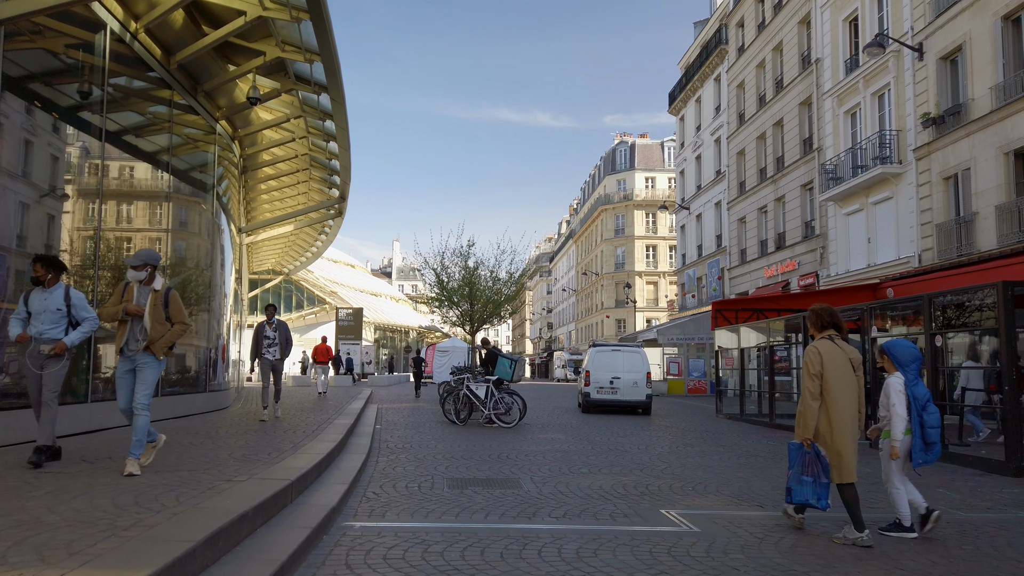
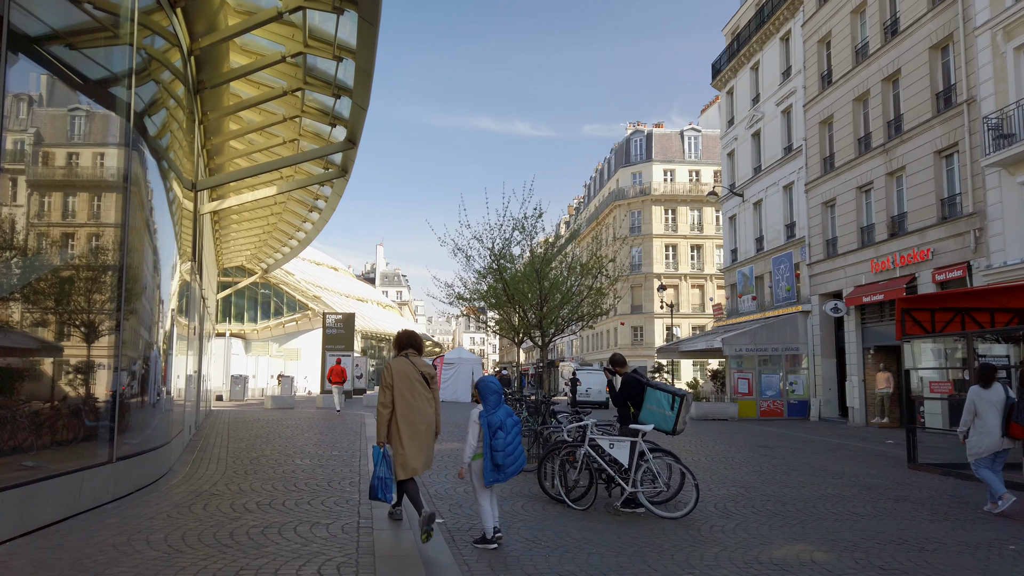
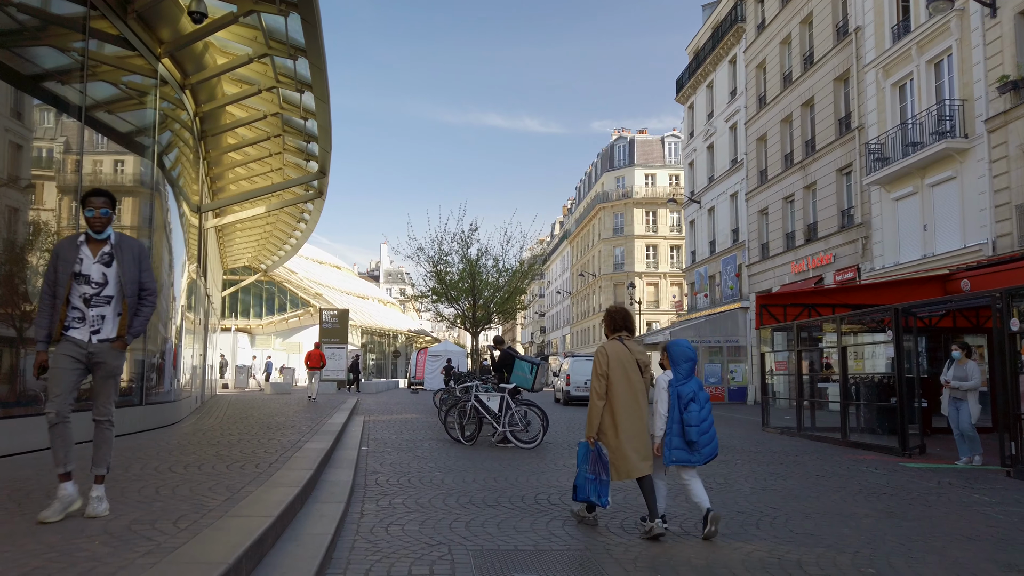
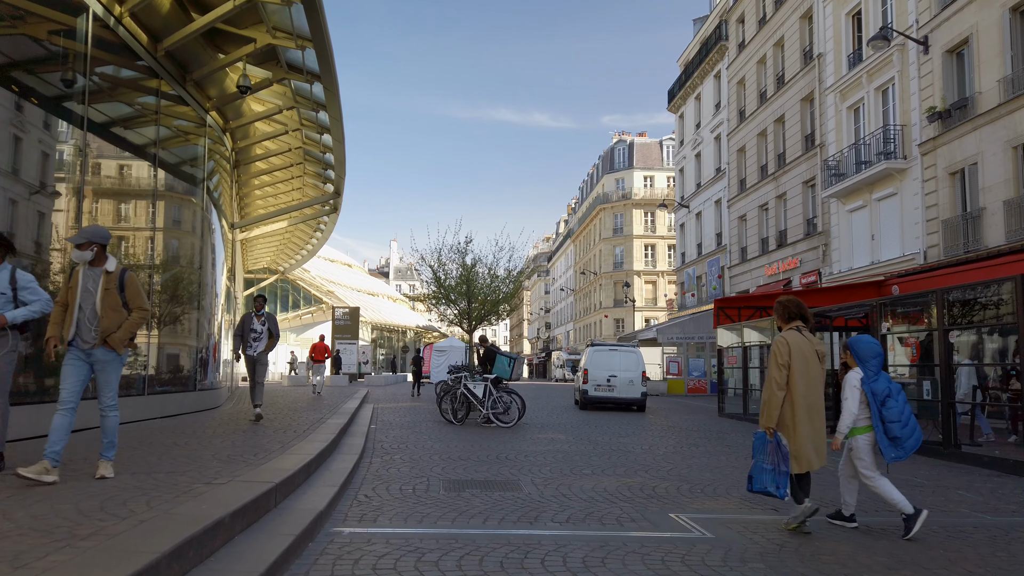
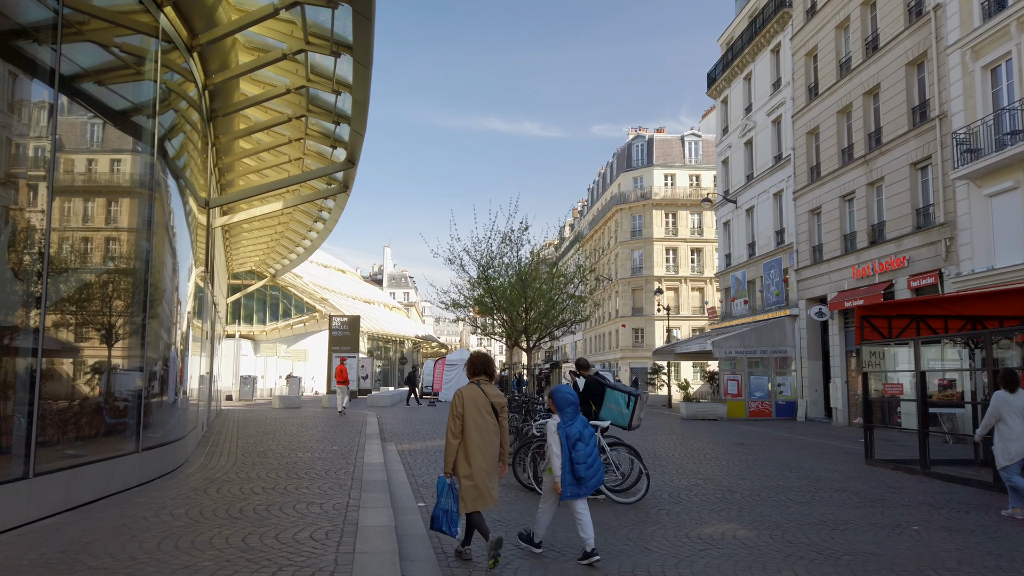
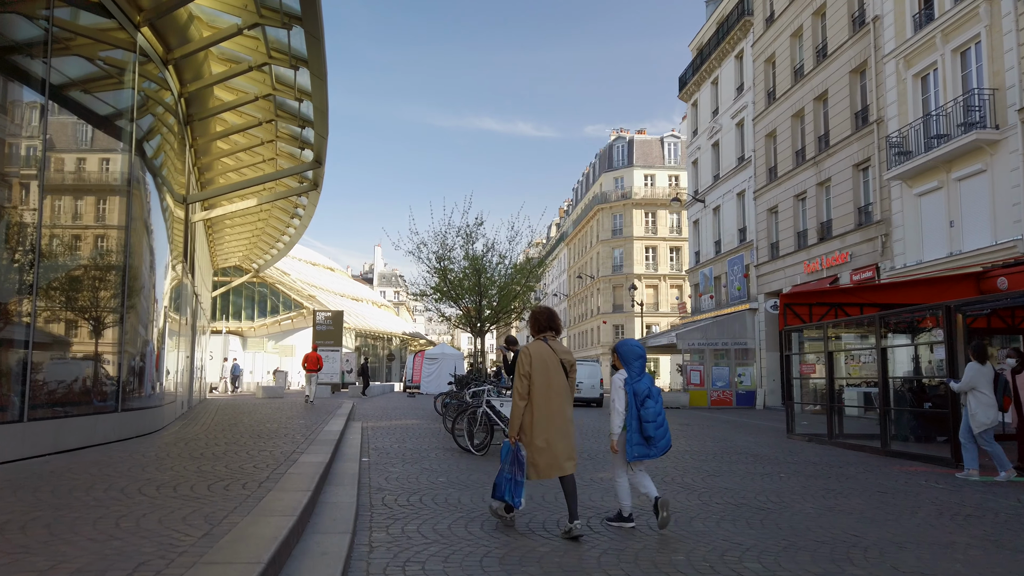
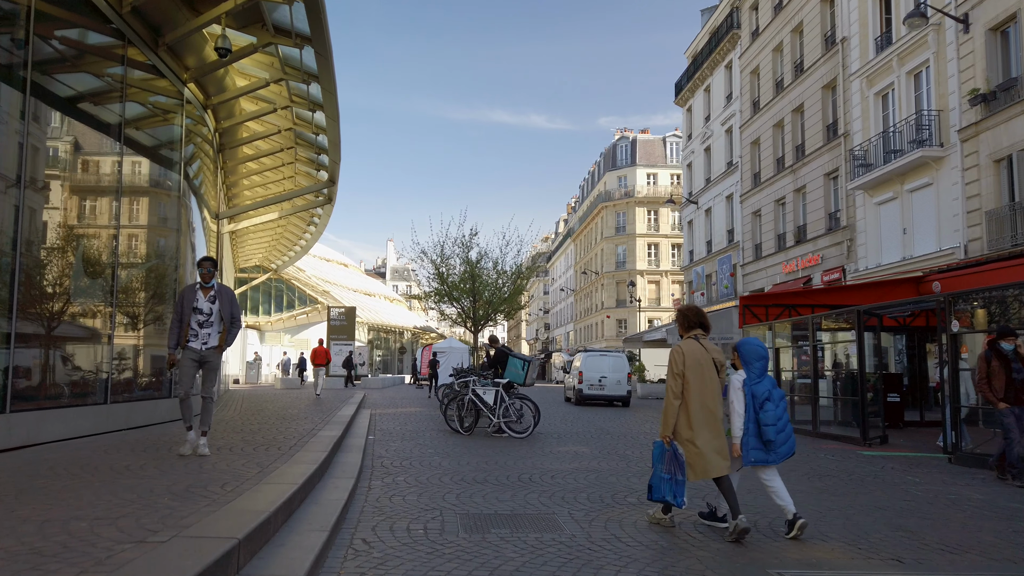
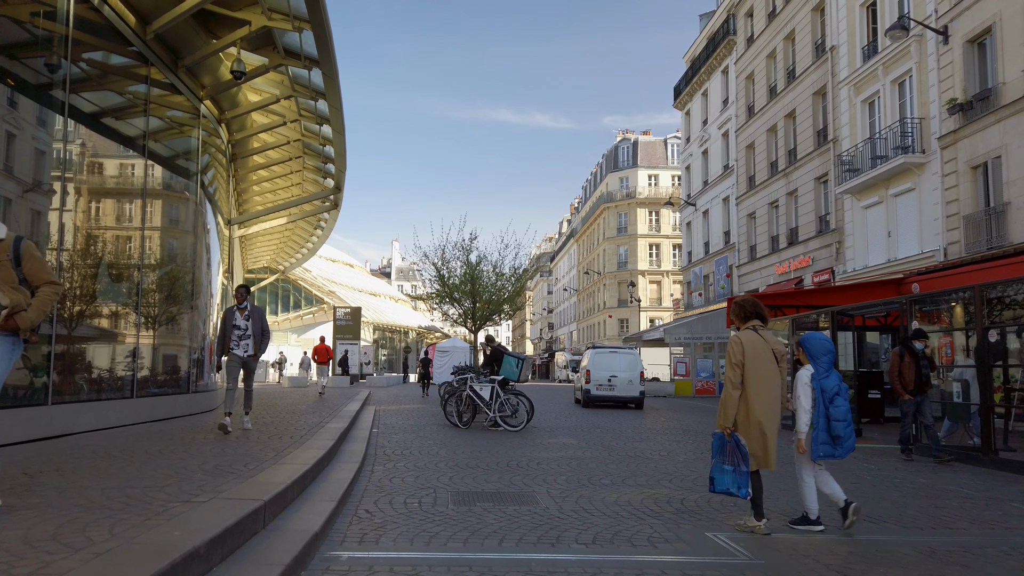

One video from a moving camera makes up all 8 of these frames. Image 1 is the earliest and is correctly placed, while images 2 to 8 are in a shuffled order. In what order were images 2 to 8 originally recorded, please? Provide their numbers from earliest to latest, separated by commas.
4, 8, 7, 3, 6, 5, 2
